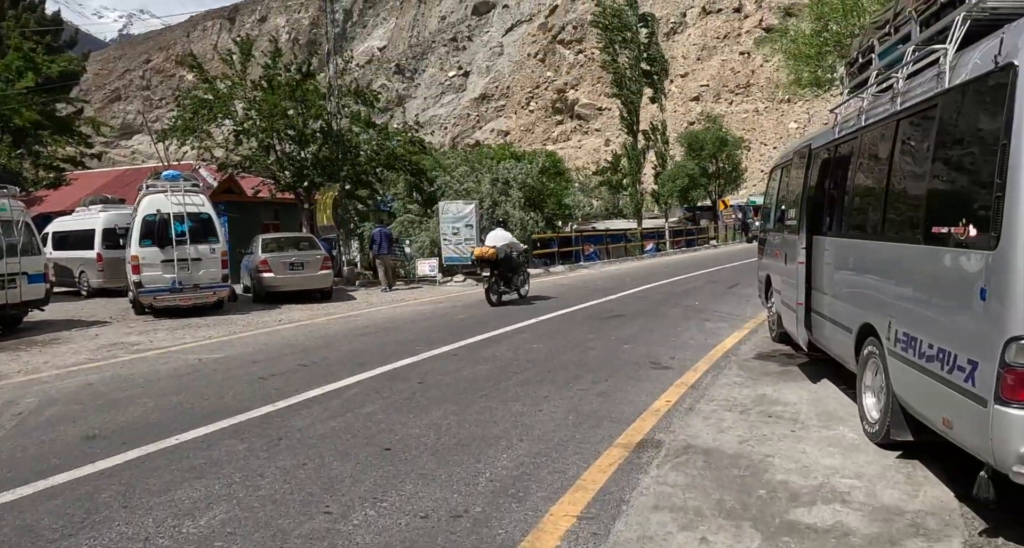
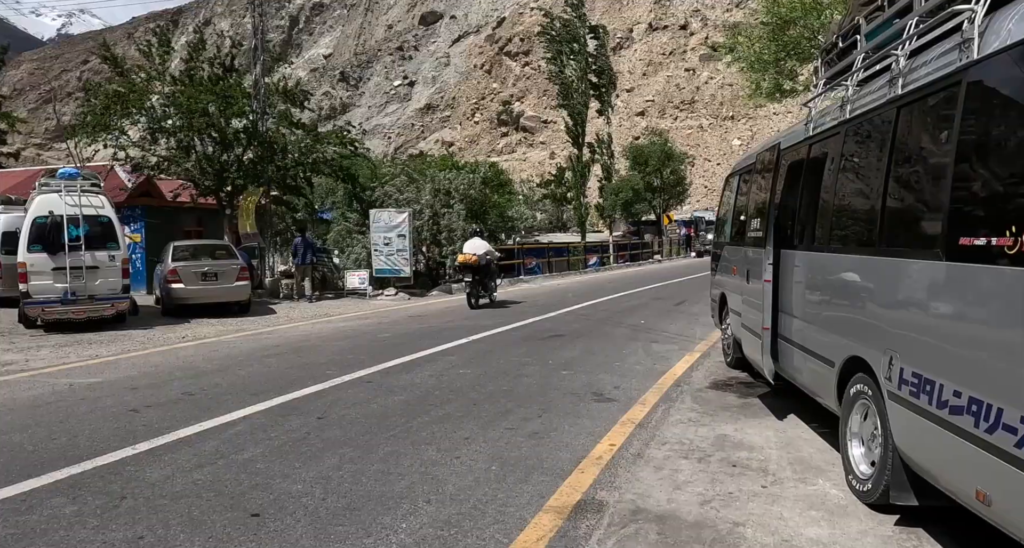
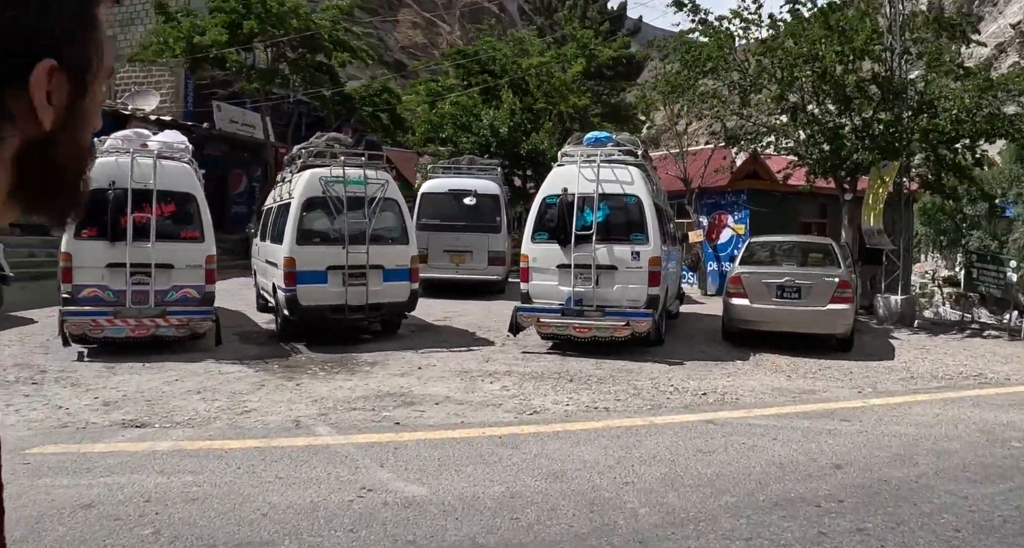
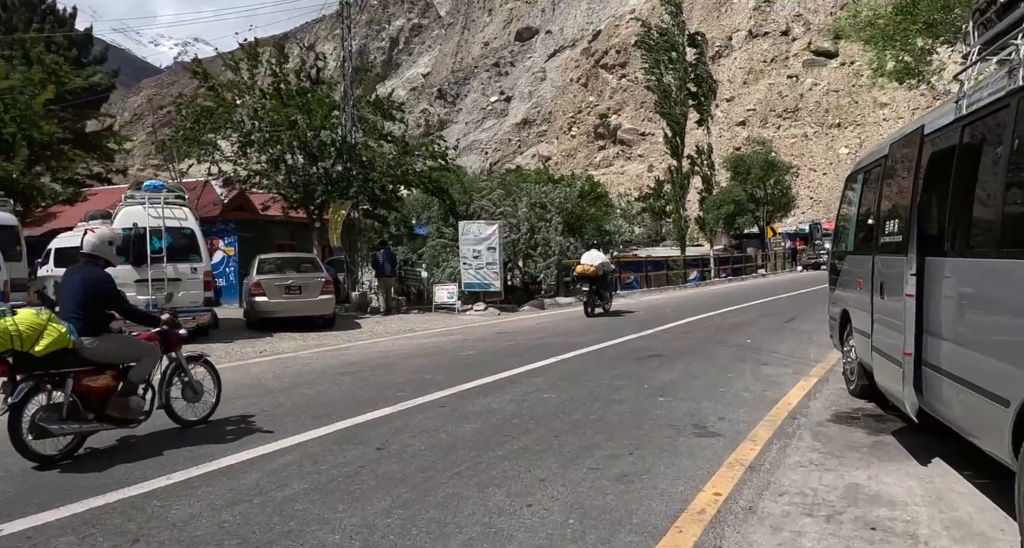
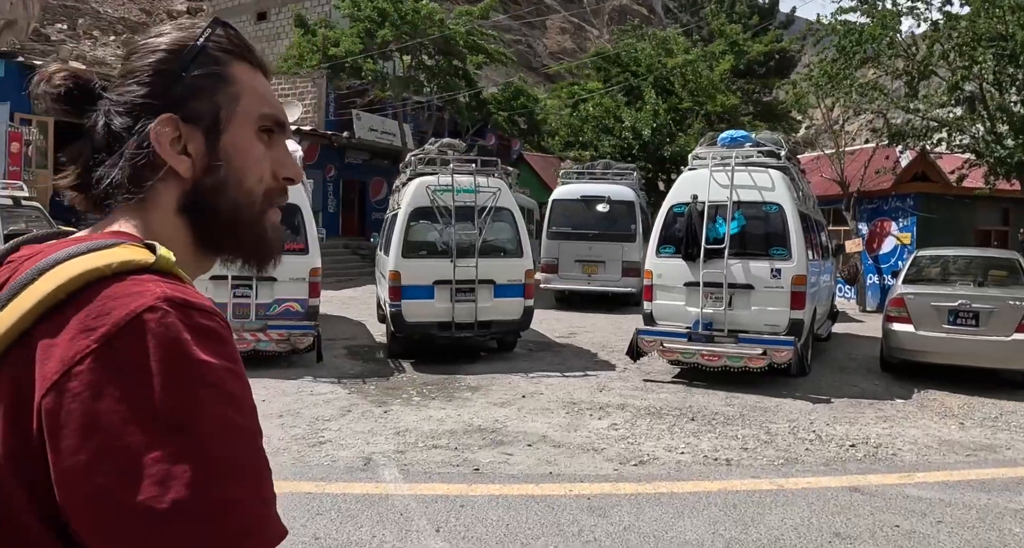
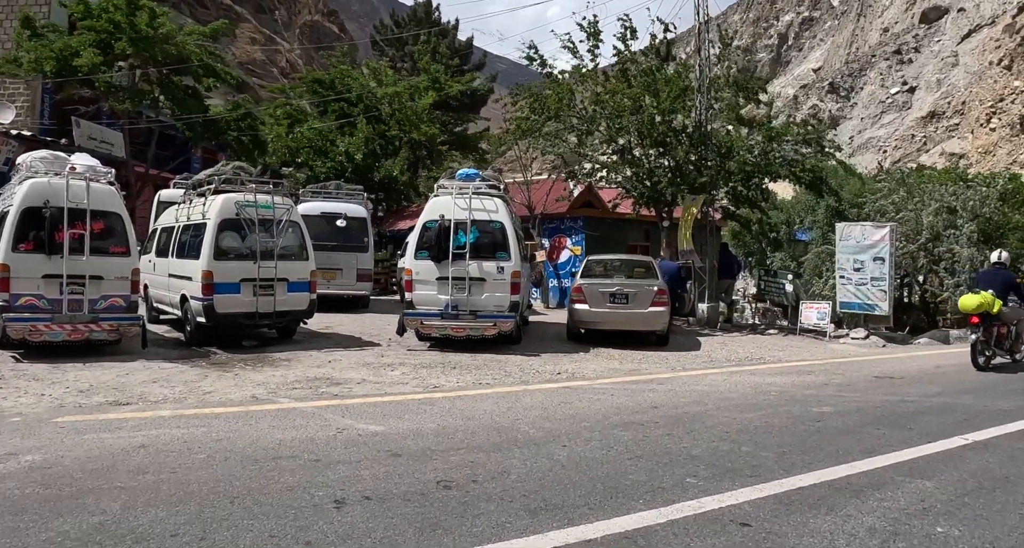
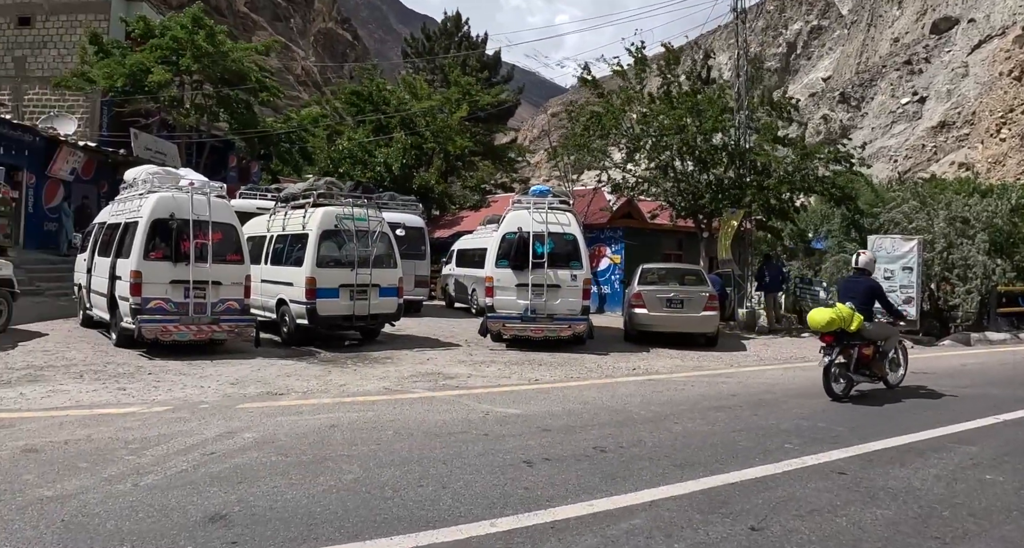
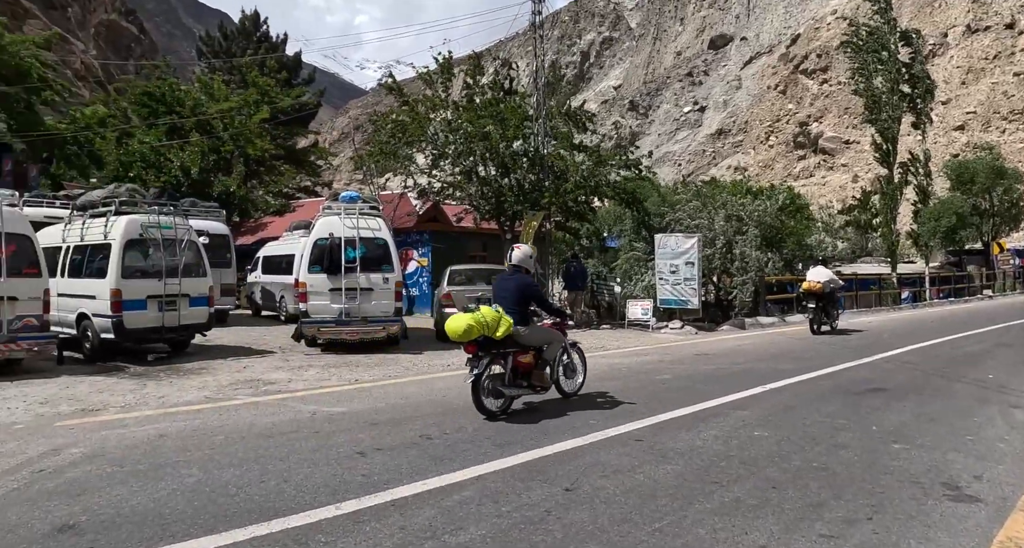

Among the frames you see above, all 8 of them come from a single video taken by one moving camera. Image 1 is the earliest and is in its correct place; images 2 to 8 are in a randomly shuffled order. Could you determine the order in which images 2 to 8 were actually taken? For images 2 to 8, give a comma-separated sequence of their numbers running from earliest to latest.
2, 4, 8, 7, 6, 3, 5
